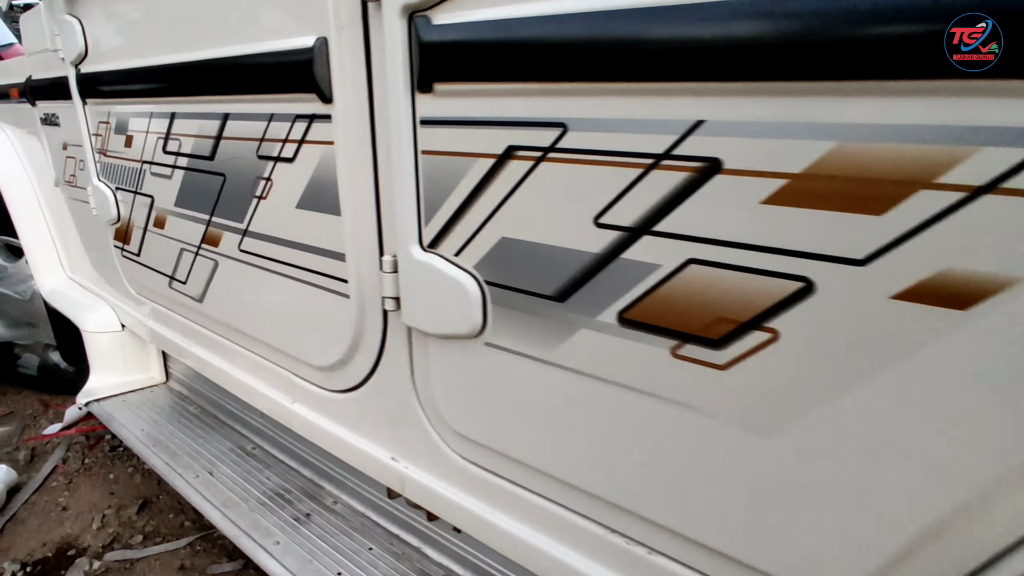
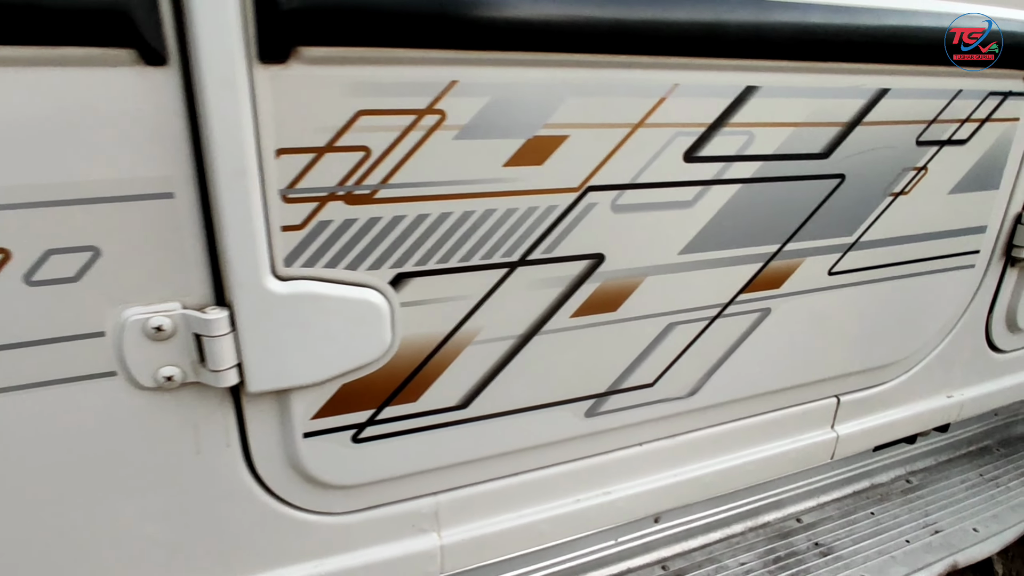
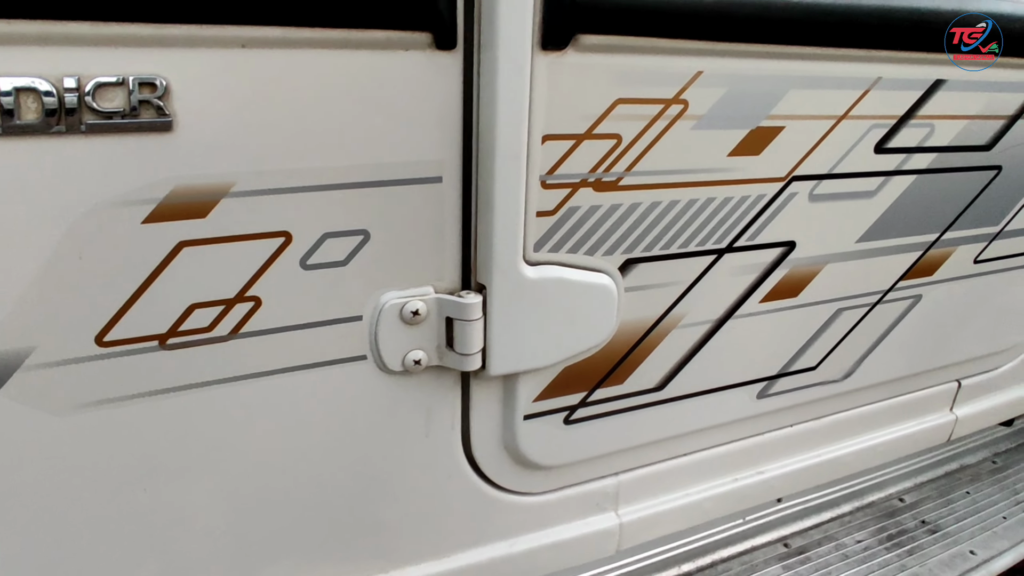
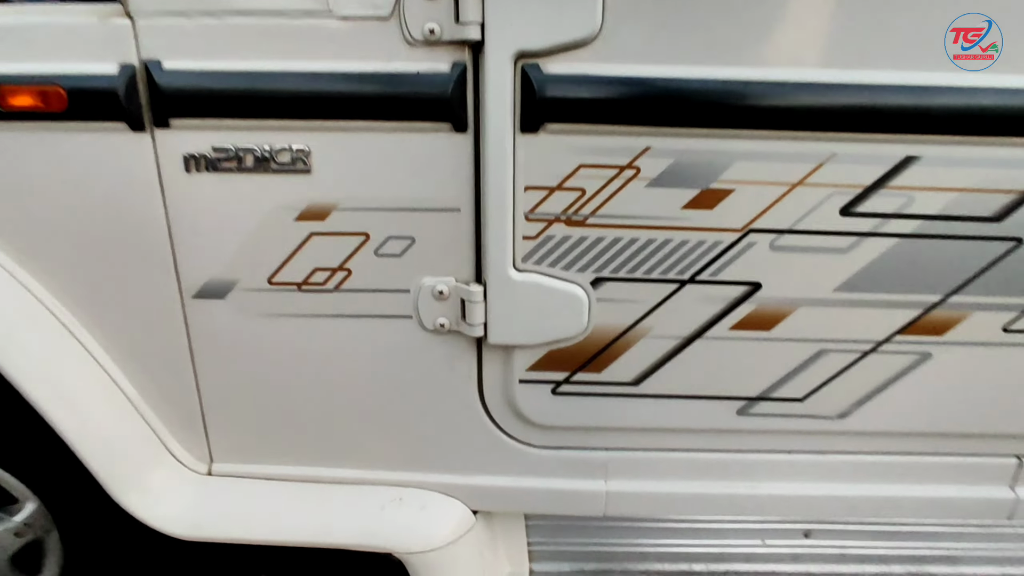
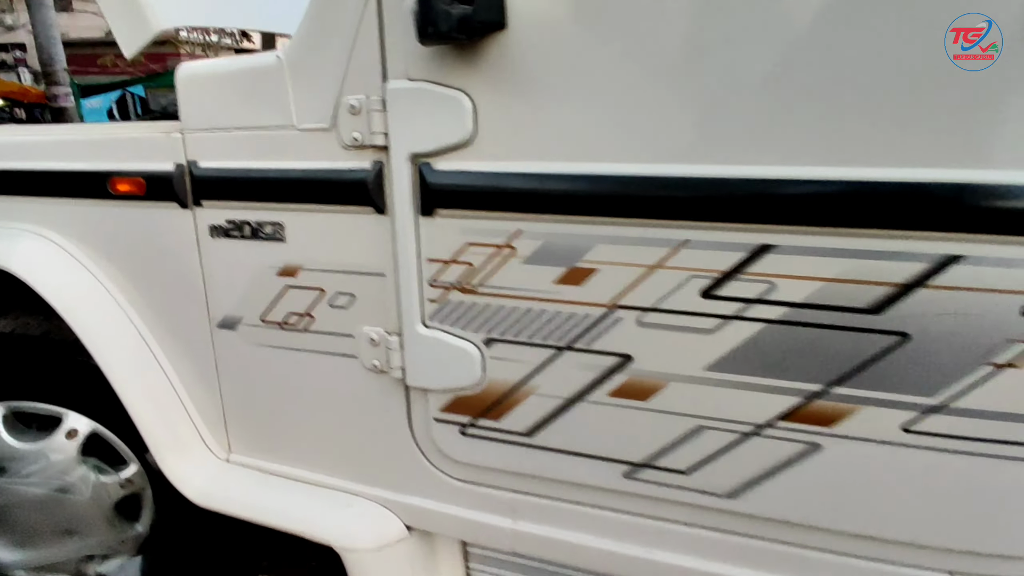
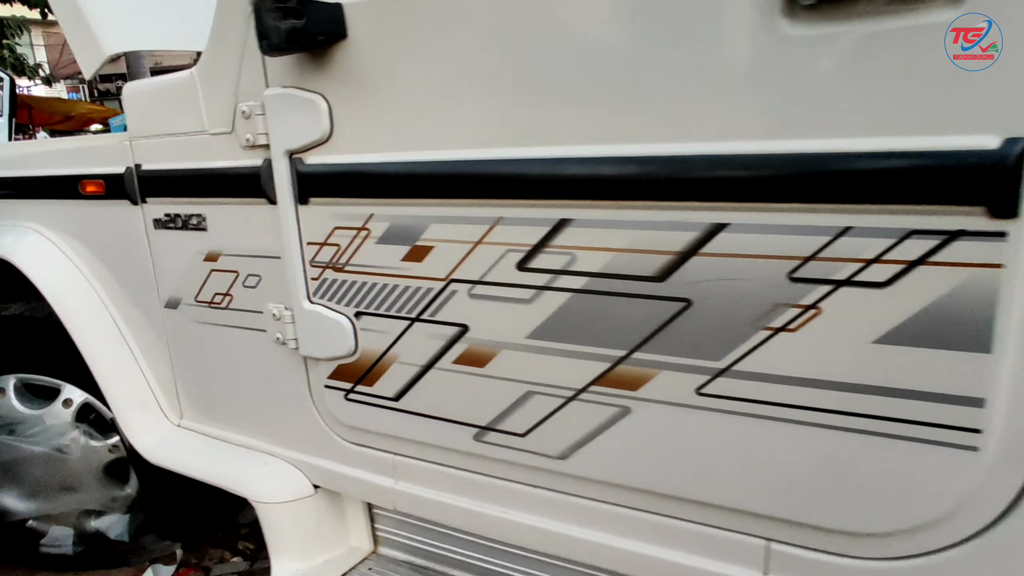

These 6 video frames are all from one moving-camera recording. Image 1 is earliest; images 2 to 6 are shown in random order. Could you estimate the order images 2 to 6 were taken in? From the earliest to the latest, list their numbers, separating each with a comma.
6, 5, 4, 3, 2
